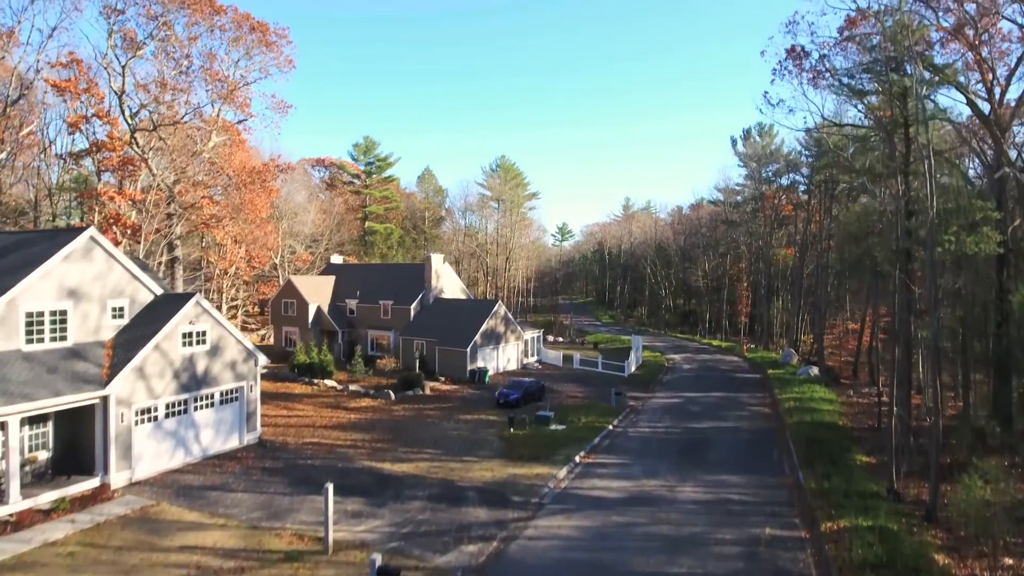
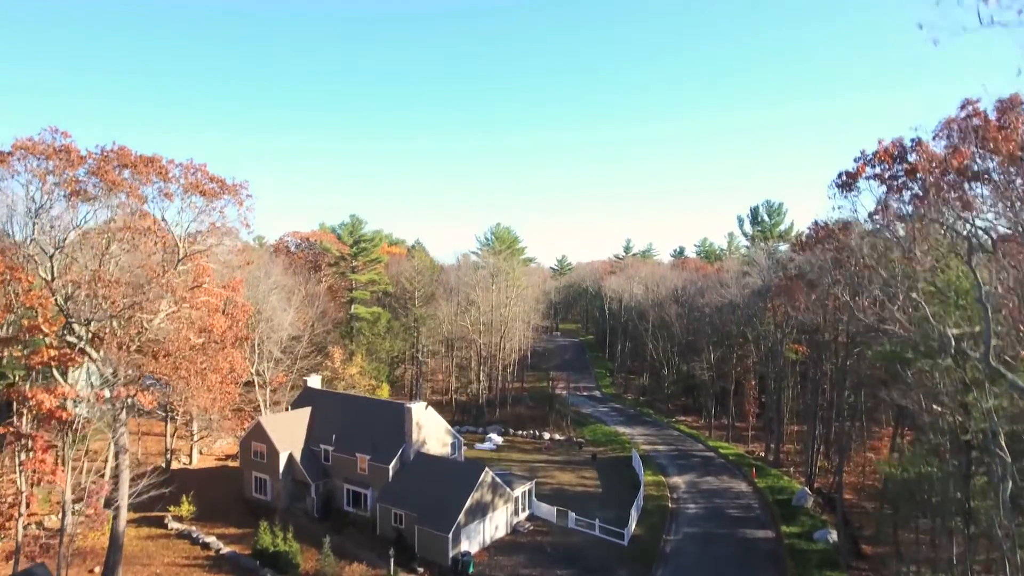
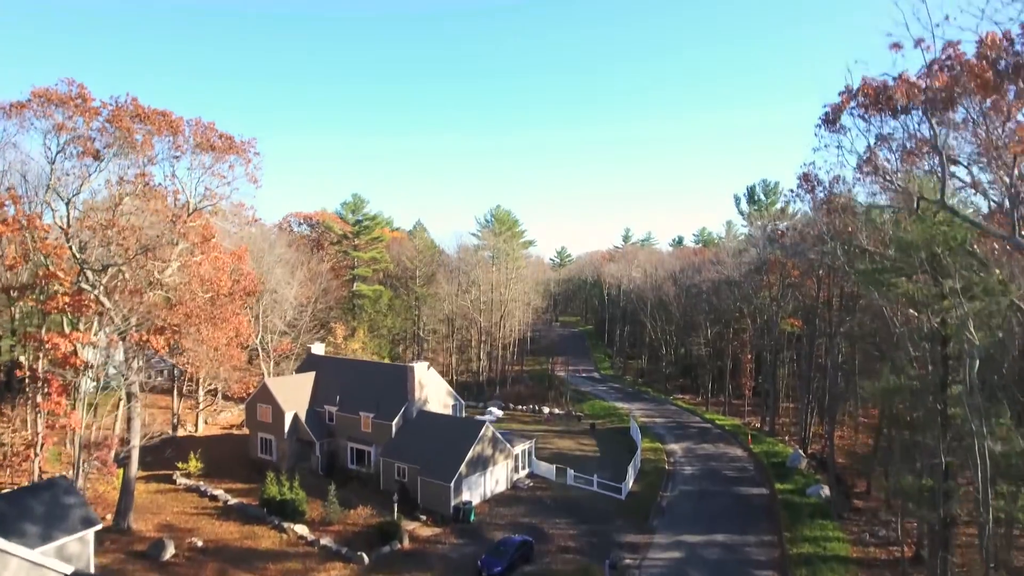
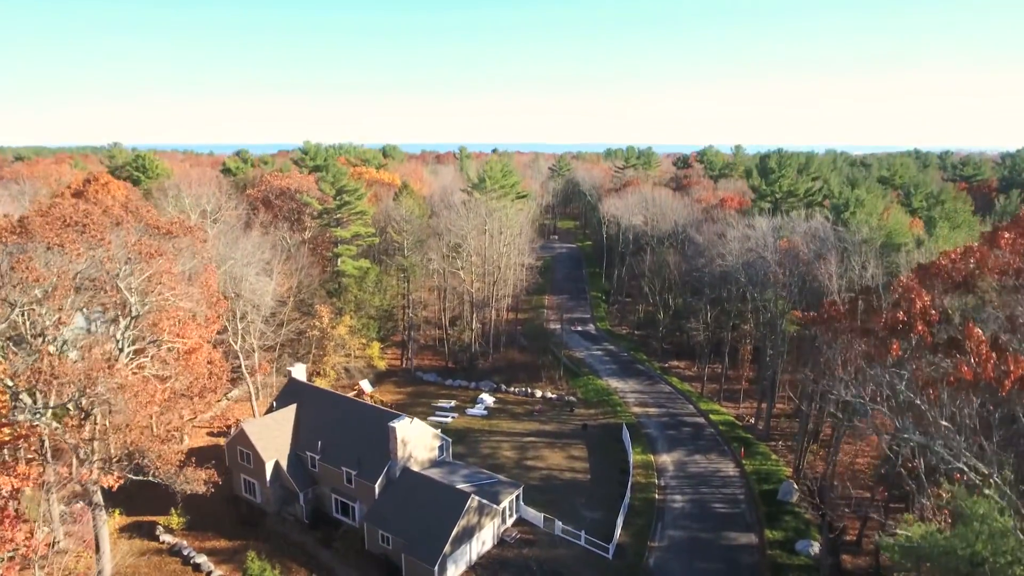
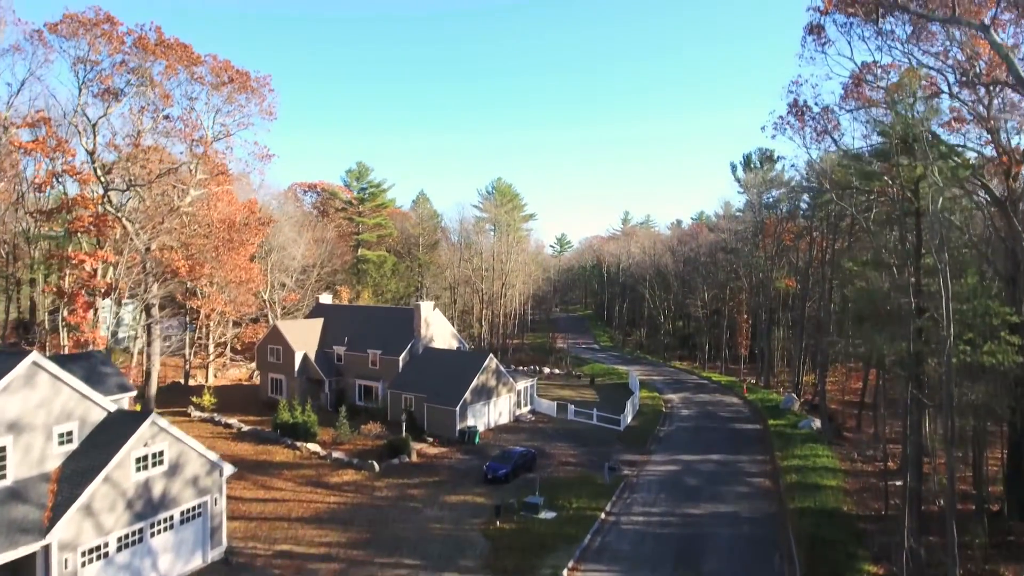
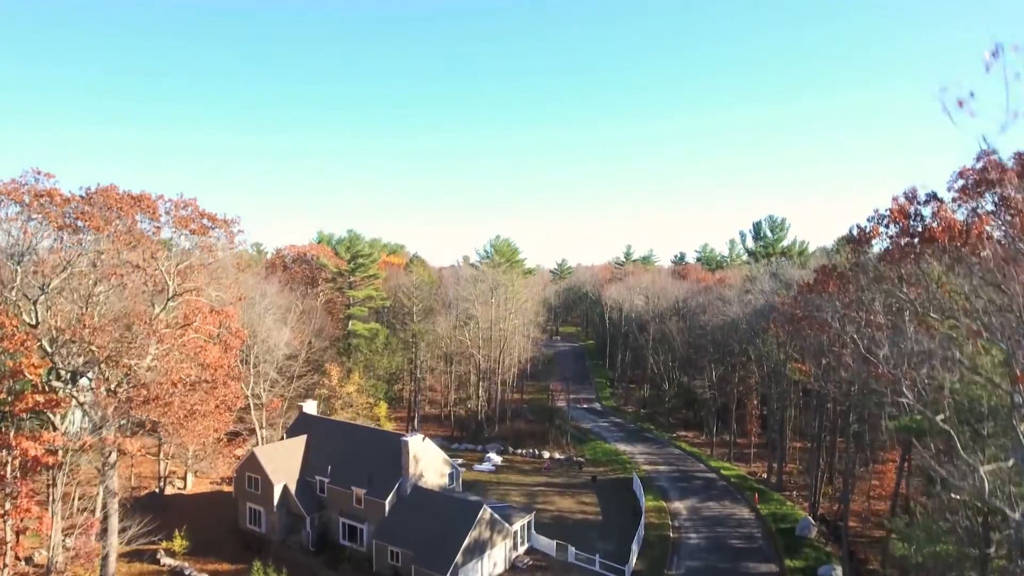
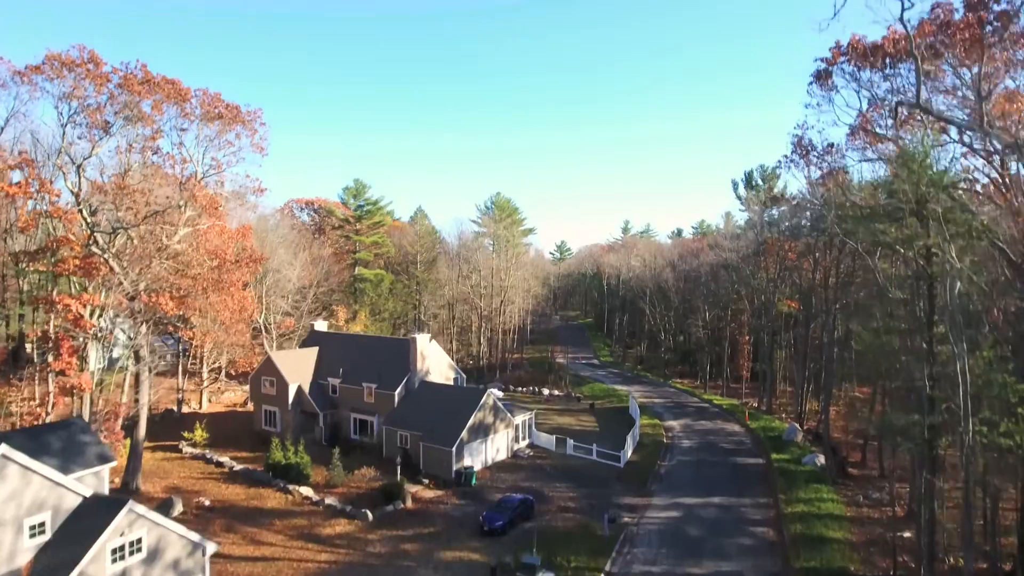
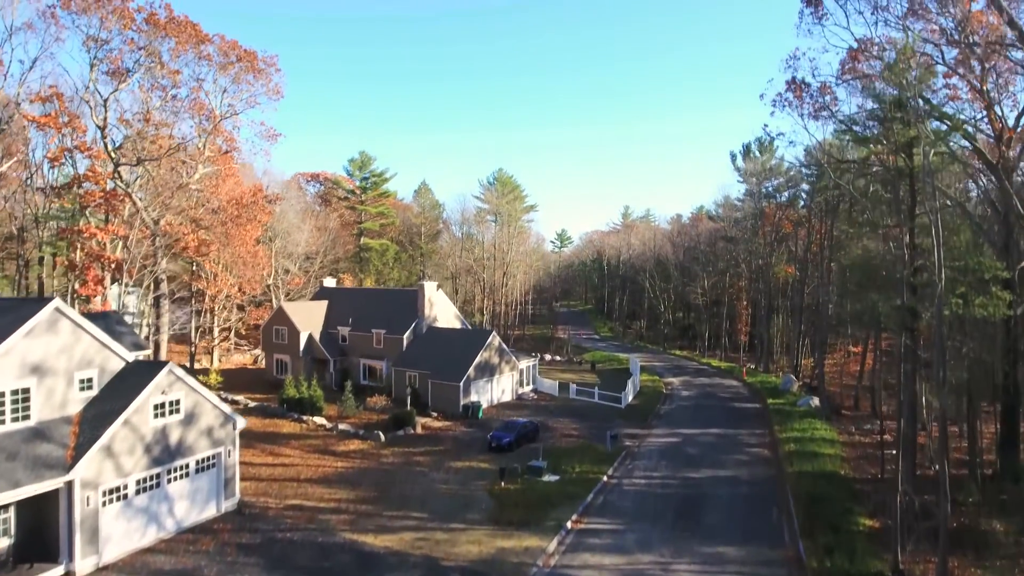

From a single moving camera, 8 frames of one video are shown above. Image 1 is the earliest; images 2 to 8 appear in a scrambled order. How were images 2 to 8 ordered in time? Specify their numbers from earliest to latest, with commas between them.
8, 5, 7, 3, 2, 6, 4
